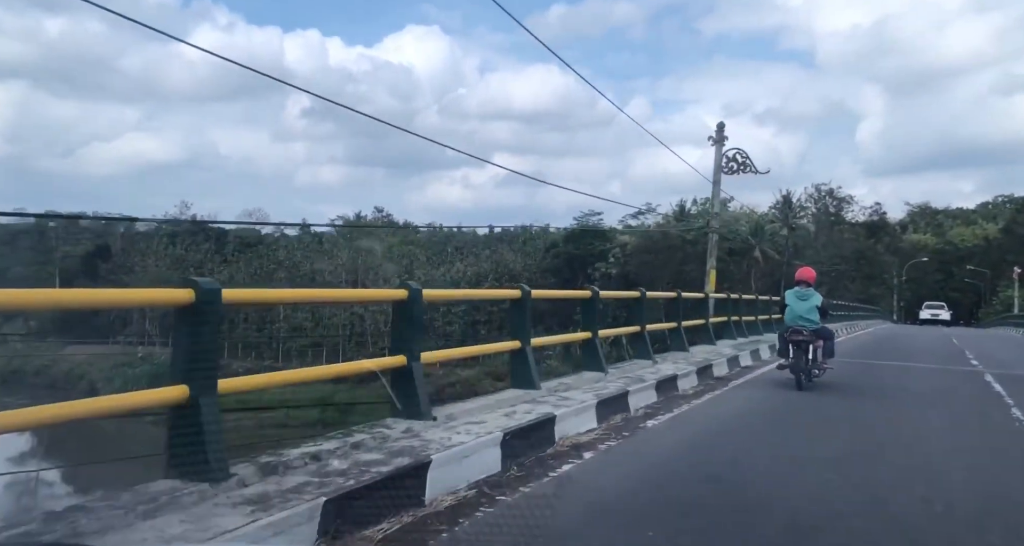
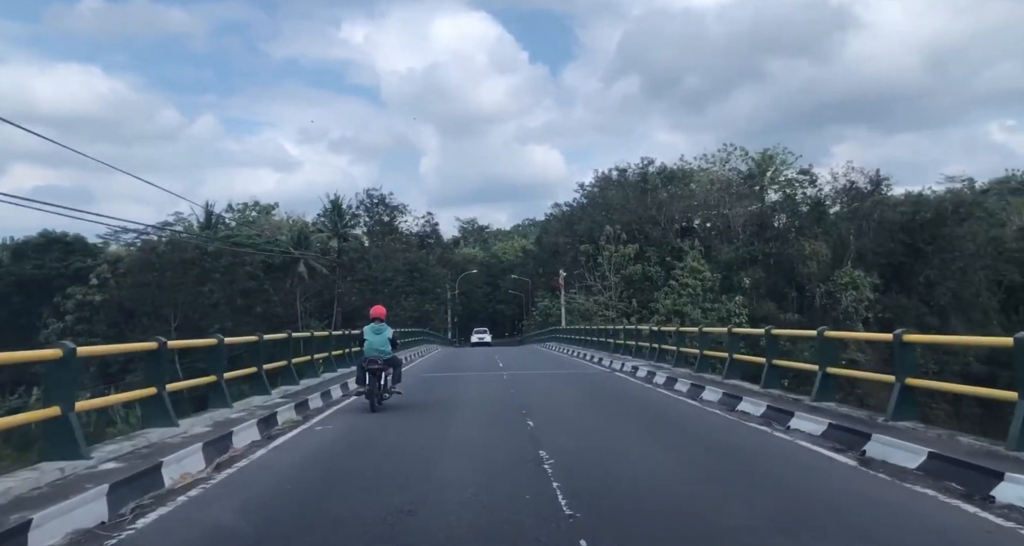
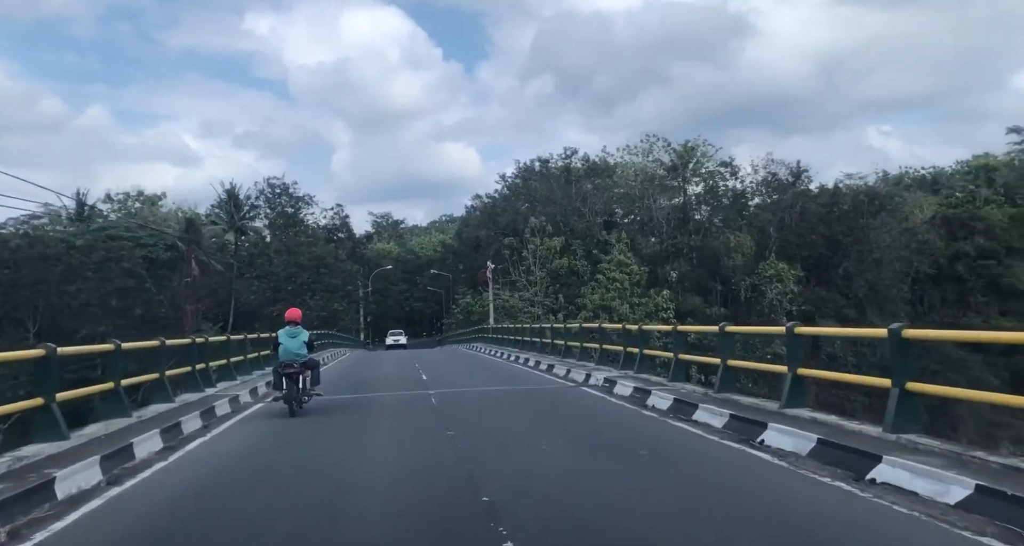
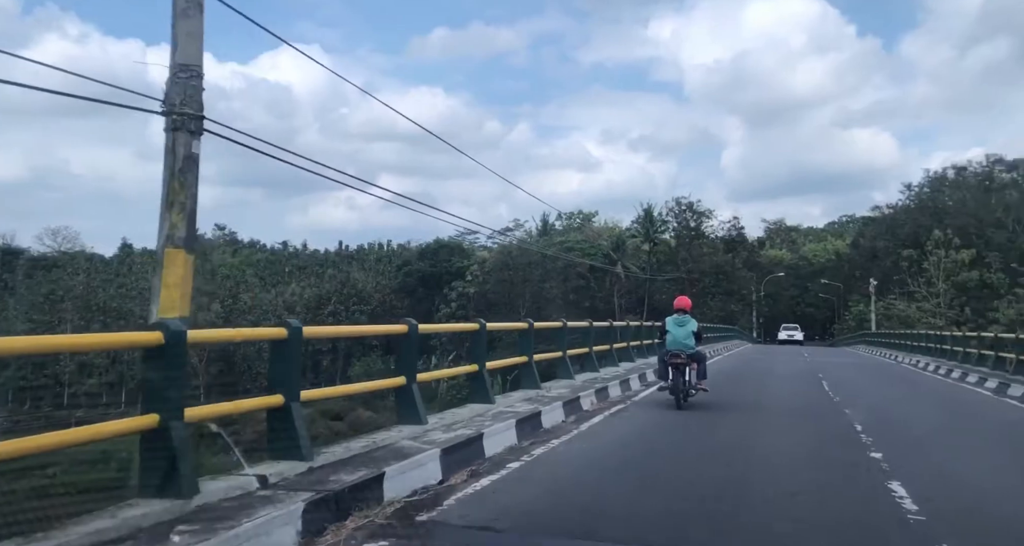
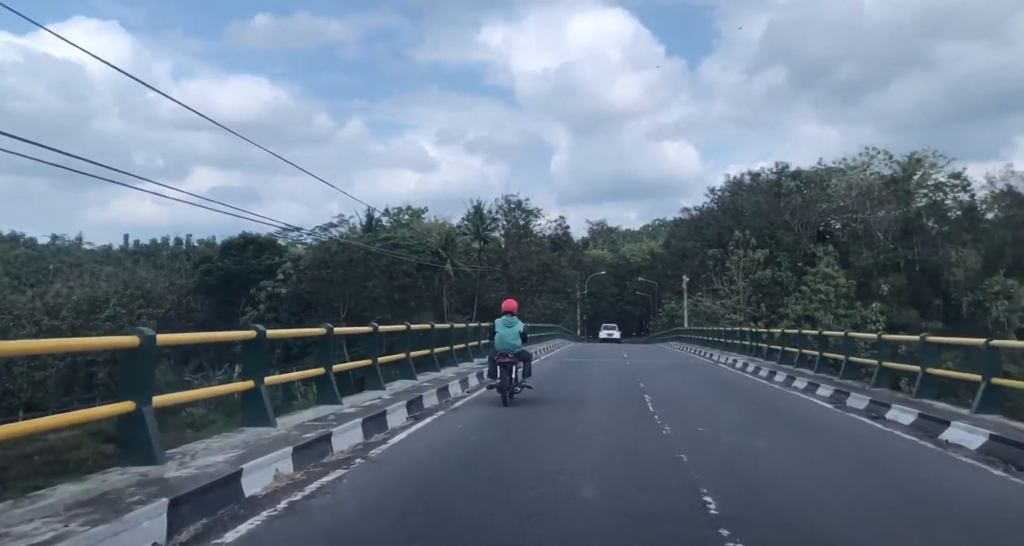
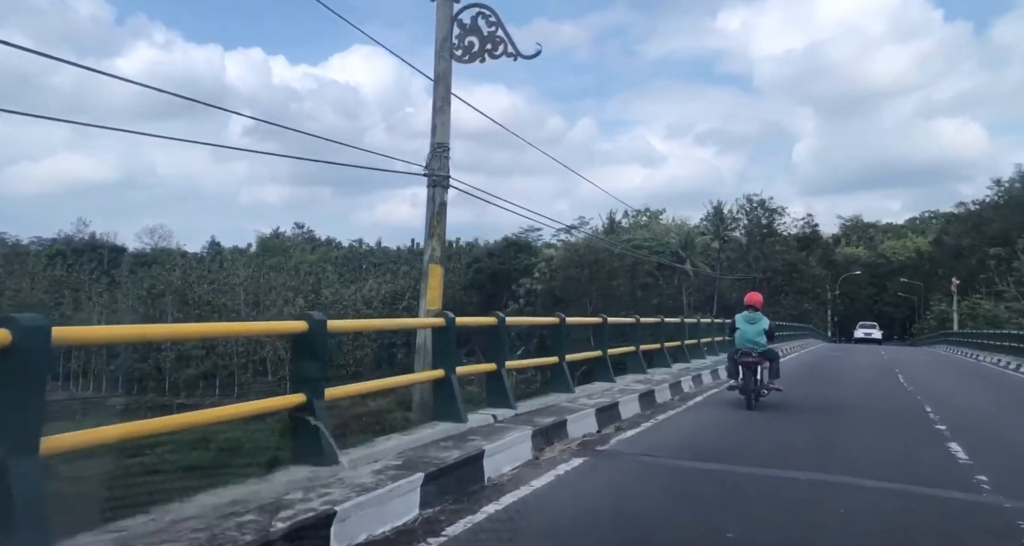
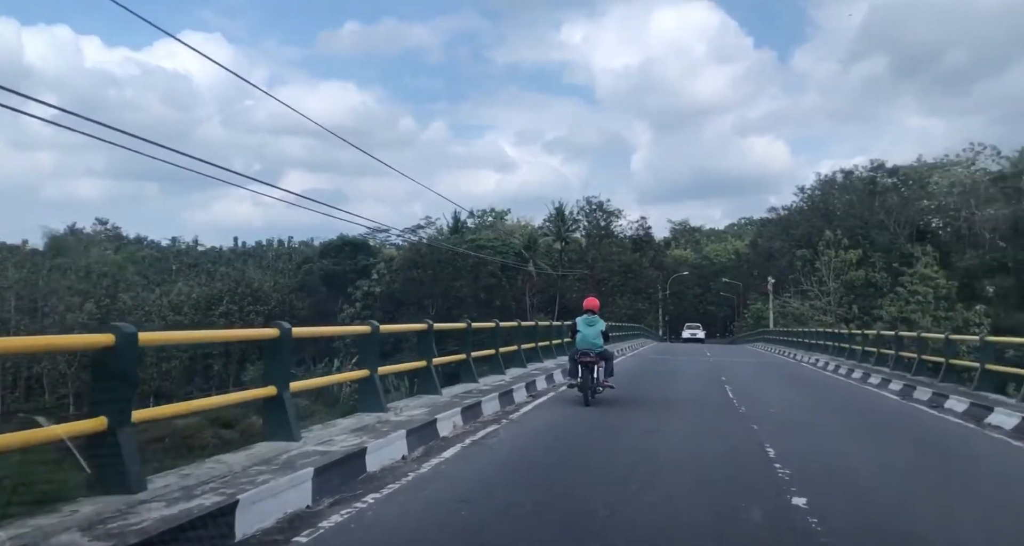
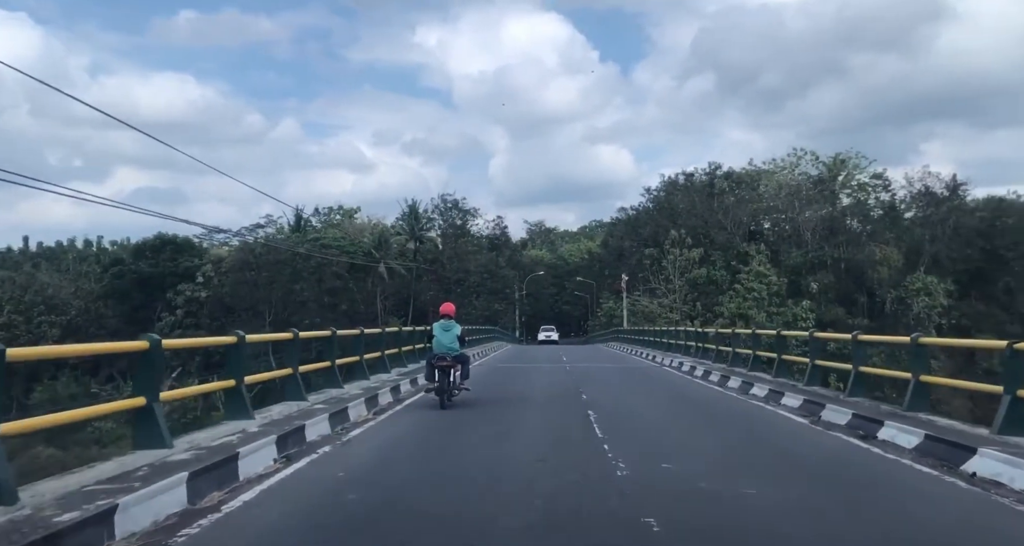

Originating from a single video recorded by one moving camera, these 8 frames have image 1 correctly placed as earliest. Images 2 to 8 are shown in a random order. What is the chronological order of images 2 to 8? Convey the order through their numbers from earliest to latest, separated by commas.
6, 4, 7, 5, 8, 2, 3
